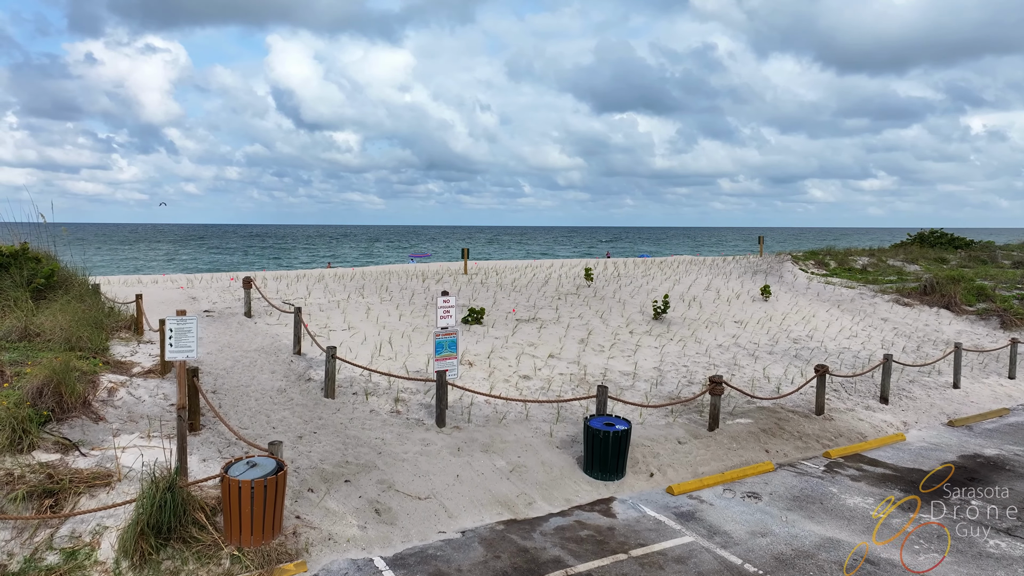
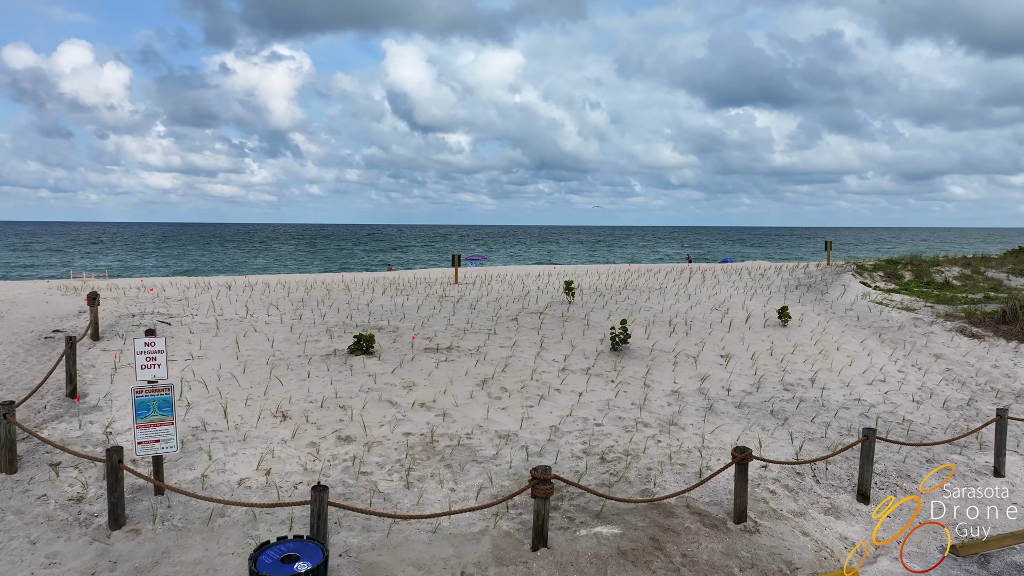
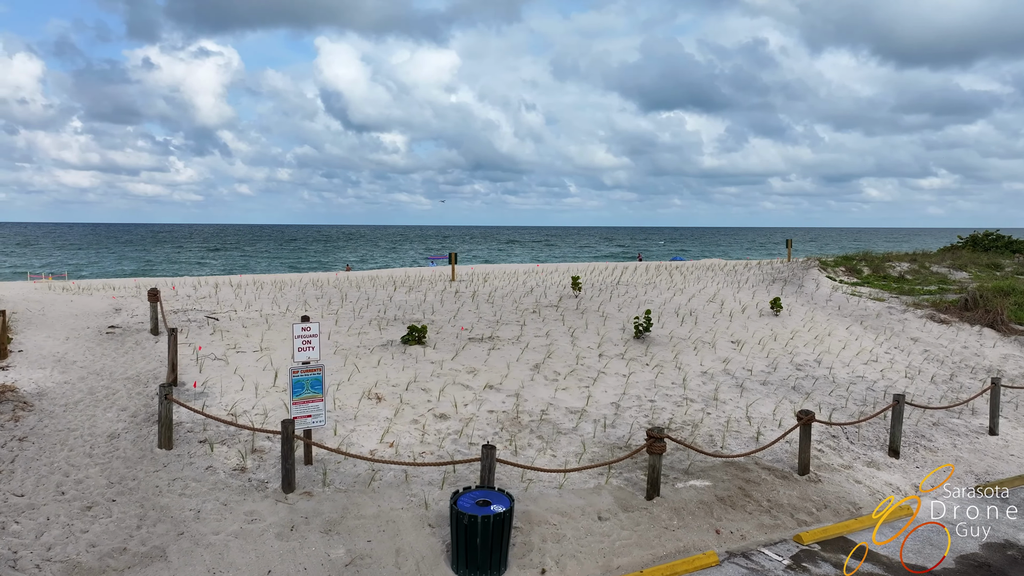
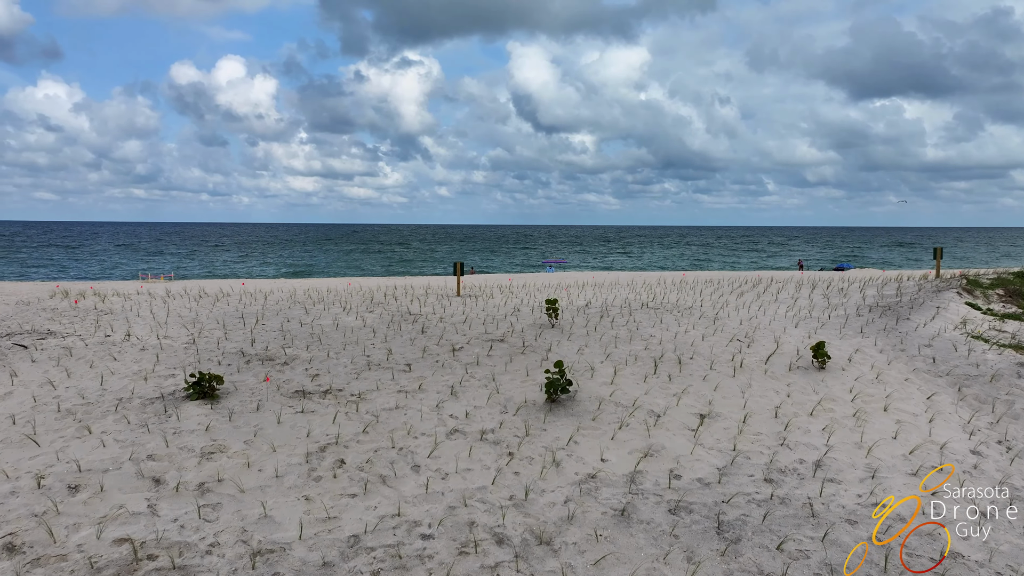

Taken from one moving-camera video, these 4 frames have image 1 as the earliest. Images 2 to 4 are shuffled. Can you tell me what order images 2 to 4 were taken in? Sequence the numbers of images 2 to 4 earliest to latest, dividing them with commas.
3, 2, 4
